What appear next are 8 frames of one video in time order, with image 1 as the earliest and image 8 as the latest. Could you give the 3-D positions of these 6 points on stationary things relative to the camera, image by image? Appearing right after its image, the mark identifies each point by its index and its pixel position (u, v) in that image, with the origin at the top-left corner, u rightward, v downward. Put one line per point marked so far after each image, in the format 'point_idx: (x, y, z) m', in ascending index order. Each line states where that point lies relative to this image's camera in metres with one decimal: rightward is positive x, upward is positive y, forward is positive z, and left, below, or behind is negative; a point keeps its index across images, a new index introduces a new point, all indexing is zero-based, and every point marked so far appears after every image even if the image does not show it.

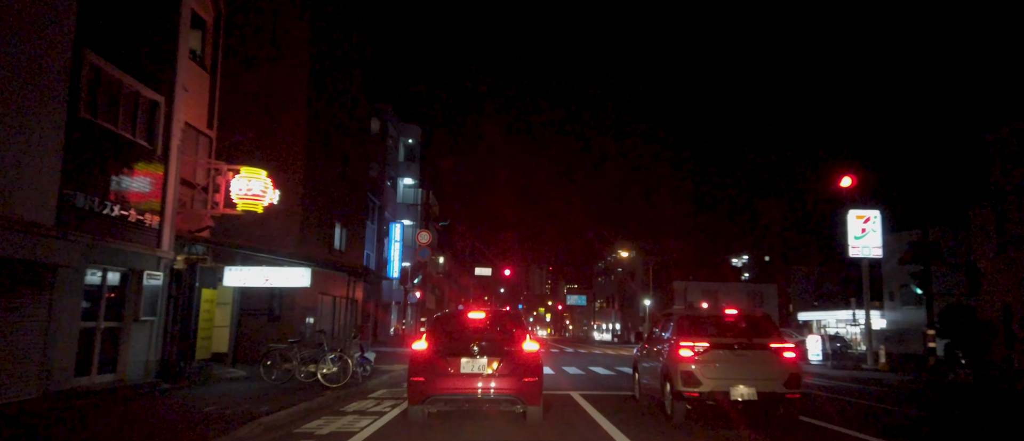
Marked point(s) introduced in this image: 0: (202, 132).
0: (-7.4, +2.1, +18.0) m
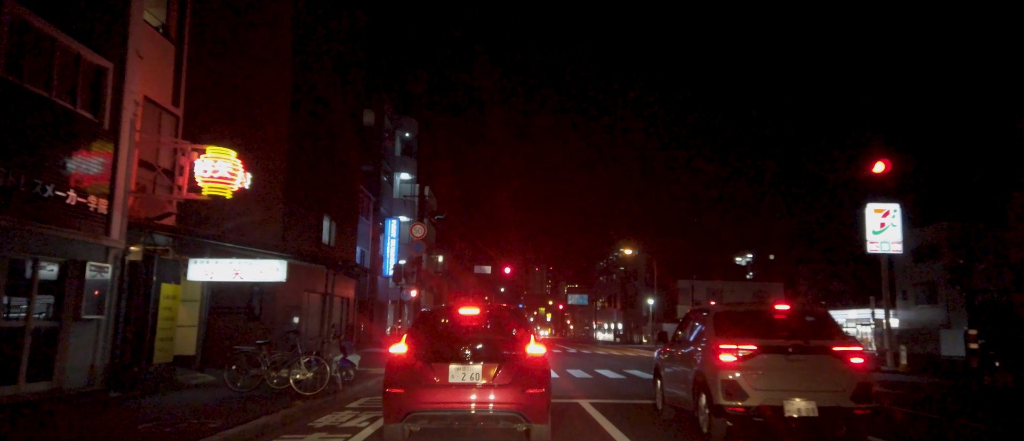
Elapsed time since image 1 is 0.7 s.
0: (-7.4, +2.4, +16.1) m
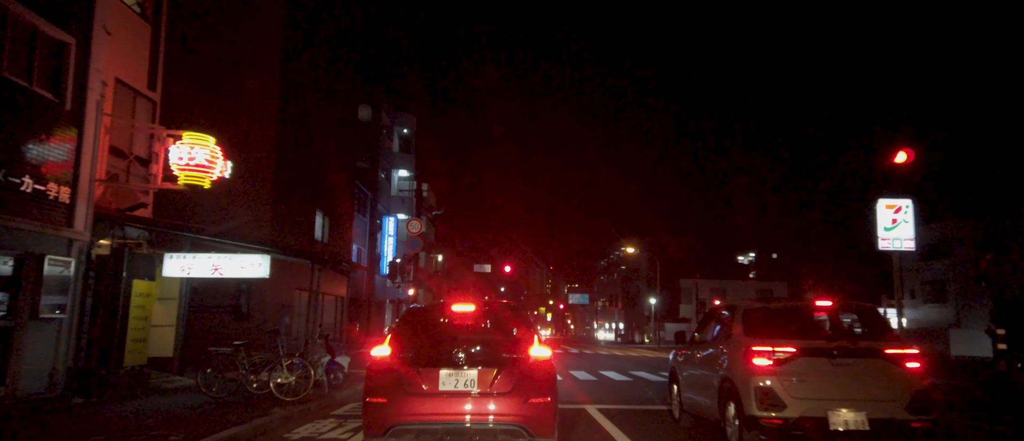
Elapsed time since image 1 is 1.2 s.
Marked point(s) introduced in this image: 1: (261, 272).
0: (-7.4, +2.5, +15.0) m
1: (-4.9, -1.1, +14.7) m
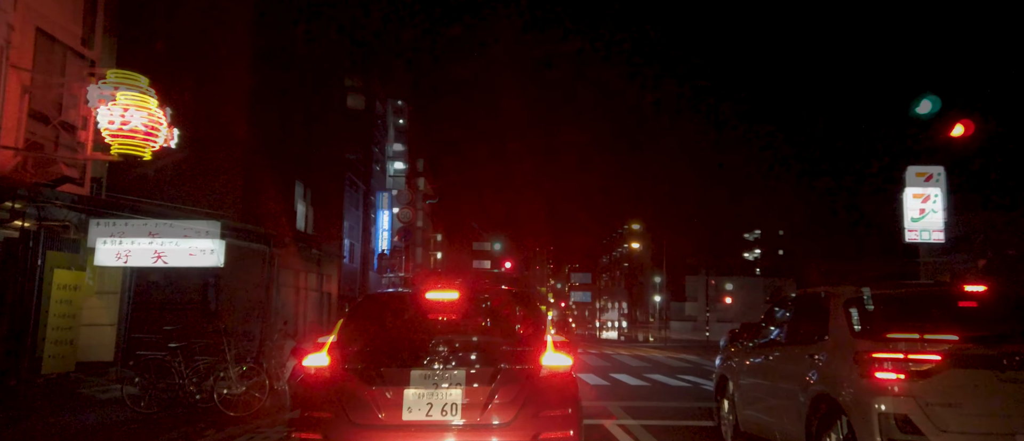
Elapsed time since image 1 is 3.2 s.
0: (-7.4, +3.2, +12.4) m
1: (-4.9, -0.5, +12.2) m
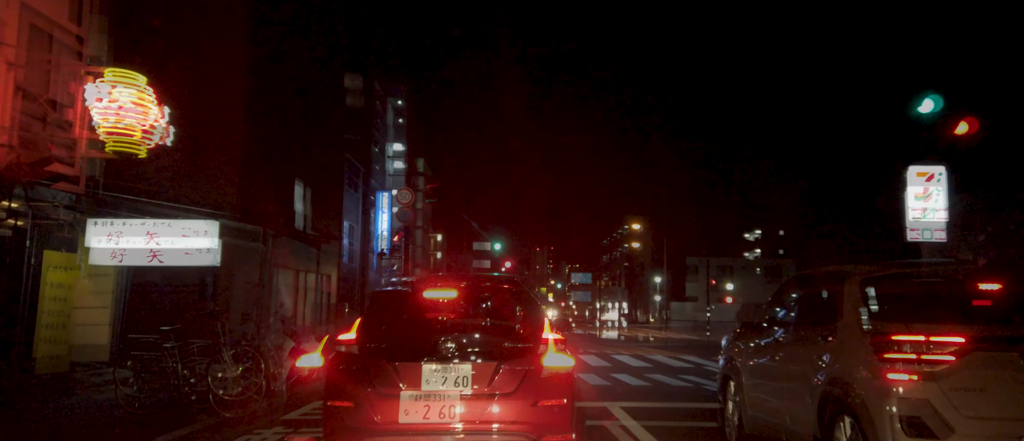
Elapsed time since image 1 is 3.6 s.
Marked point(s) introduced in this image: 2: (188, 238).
0: (-7.4, +3.2, +12.3) m
1: (-4.9, -0.5, +12.1) m
2: (-5.1, -0.3, +12.0) m
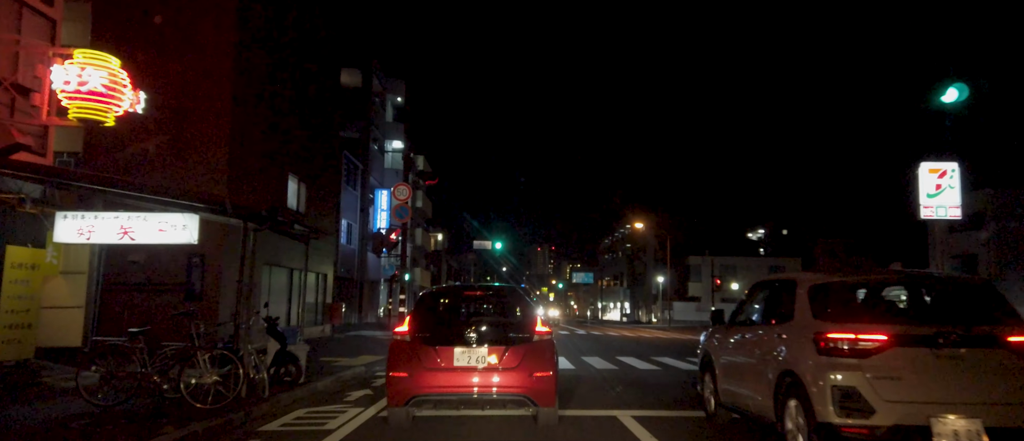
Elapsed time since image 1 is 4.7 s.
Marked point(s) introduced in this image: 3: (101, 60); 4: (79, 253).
0: (-7.4, +3.3, +11.5) m
1: (-4.9, -0.4, +11.3) m
2: (-5.1, -0.2, +11.2) m
3: (-5.7, +2.2, +10.5) m
4: (-7.2, -0.5, +12.6) m
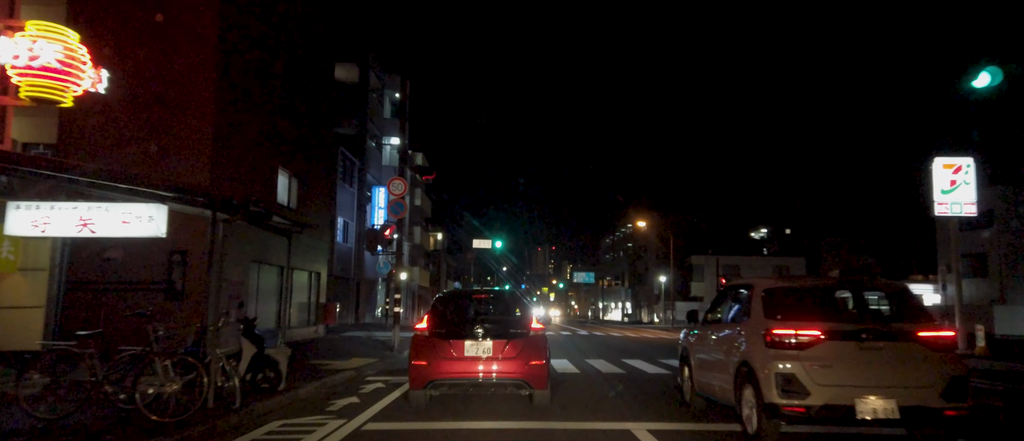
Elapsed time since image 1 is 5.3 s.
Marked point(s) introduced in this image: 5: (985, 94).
0: (-7.4, +3.4, +10.5) m
1: (-4.9, -0.3, +10.3) m
2: (-5.1, -0.1, +10.1) m
3: (-5.7, +2.3, +9.5) m
4: (-7.2, -0.4, +11.6) m
5: (+7.6, +2.0, +12.0) m
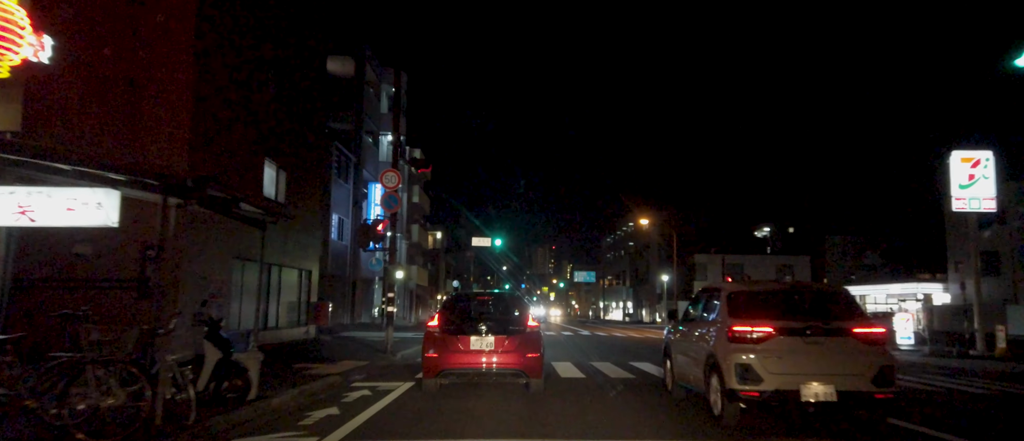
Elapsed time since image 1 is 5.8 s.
0: (-7.4, +3.6, +9.2) m
1: (-4.9, -0.1, +9.0) m
2: (-5.1, +0.1, +8.9) m
3: (-5.7, +2.5, +8.3) m
4: (-7.2, -0.3, +10.3) m
5: (+7.6, +2.2, +10.8) m
